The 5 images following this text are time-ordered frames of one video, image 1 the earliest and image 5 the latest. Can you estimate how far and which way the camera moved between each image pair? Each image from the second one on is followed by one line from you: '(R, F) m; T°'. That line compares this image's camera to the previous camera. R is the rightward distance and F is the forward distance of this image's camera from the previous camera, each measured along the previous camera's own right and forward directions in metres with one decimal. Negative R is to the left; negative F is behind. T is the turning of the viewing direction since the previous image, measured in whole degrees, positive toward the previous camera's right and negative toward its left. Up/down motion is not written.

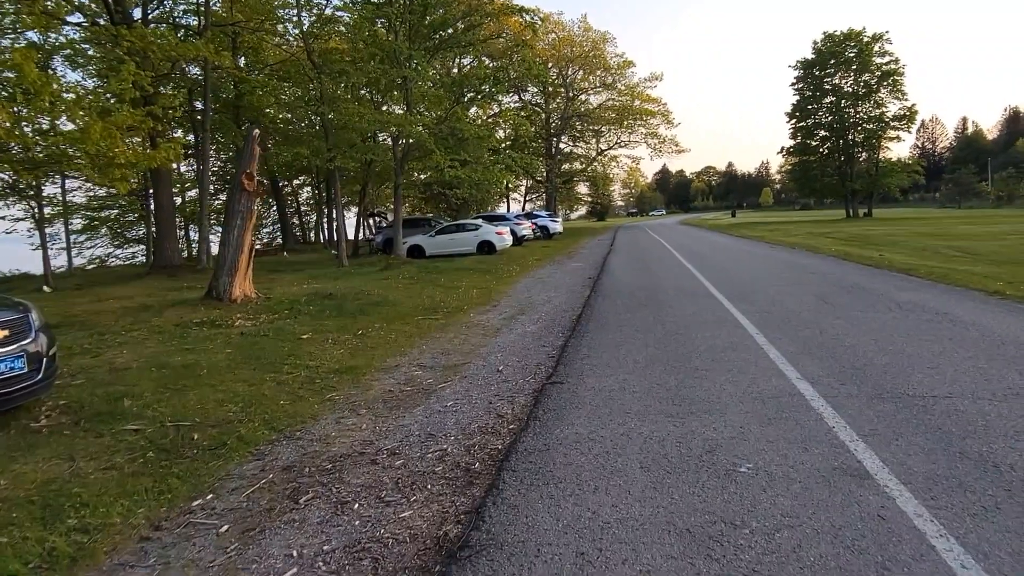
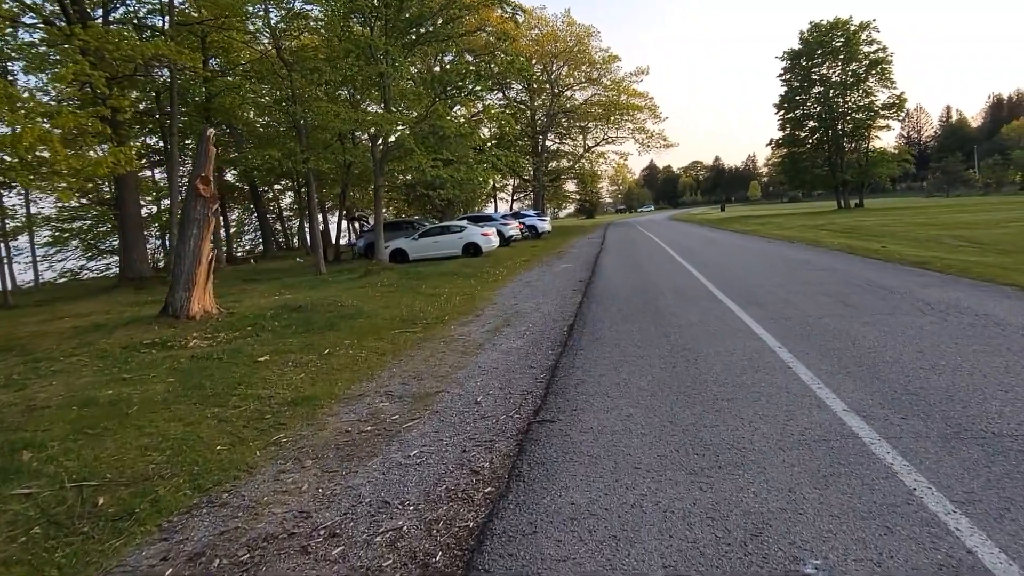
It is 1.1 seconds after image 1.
(+0.1, +1.0) m; +1°
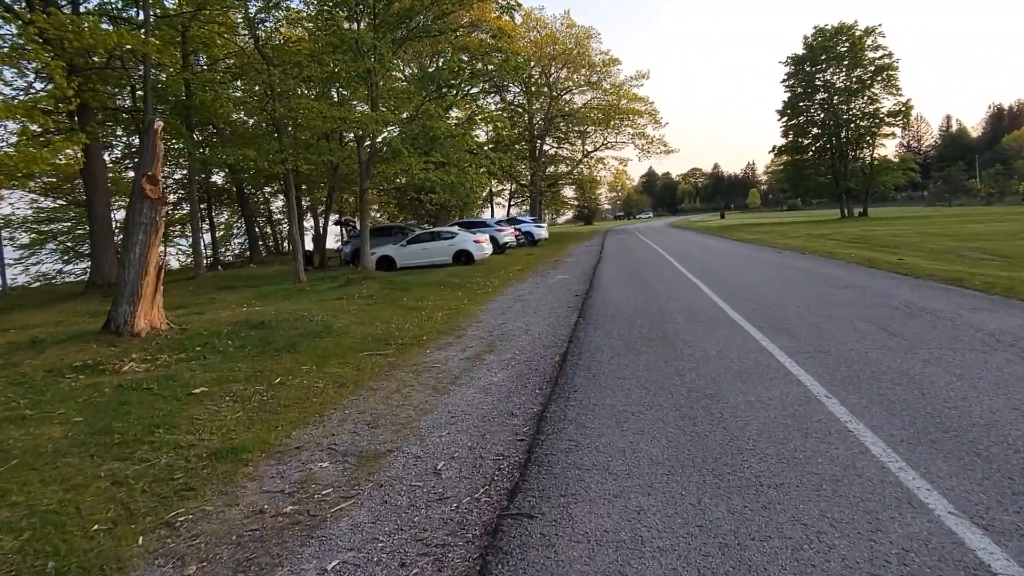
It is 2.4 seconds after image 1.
(+0.1, +1.3) m; 0°
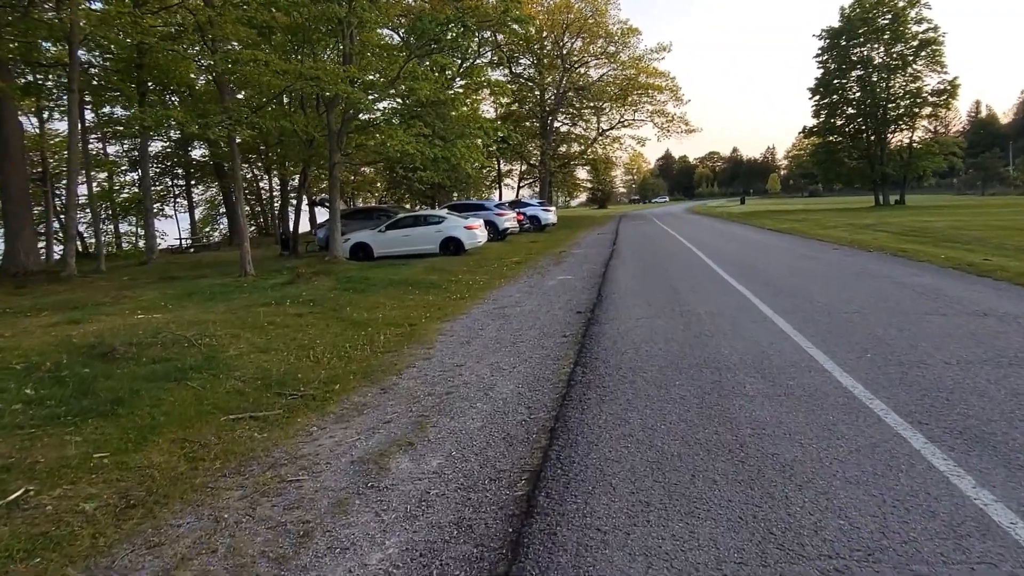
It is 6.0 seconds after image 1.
(+0.4, +3.6) m; -1°
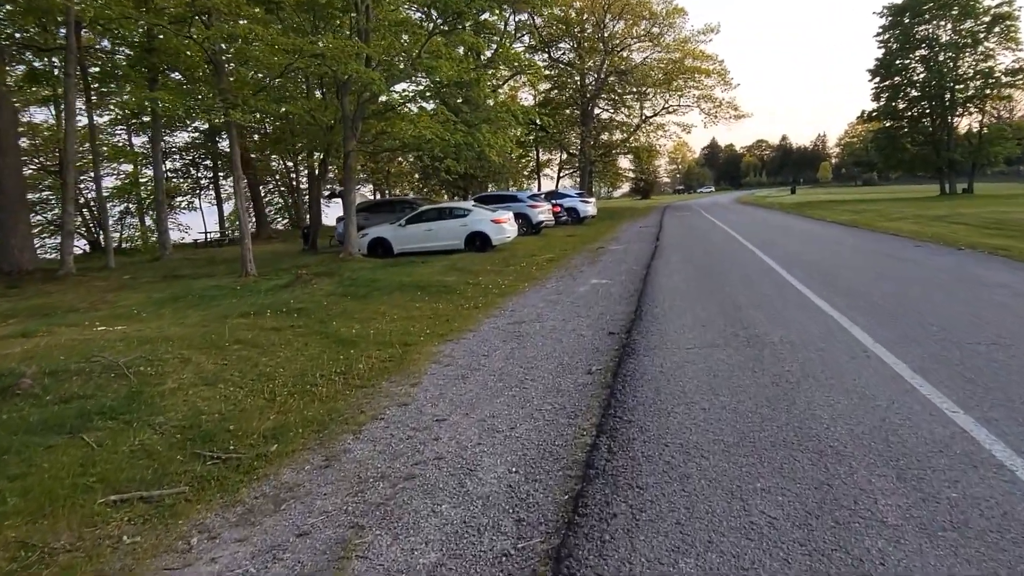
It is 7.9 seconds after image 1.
(+0.3, +1.8) m; -3°
